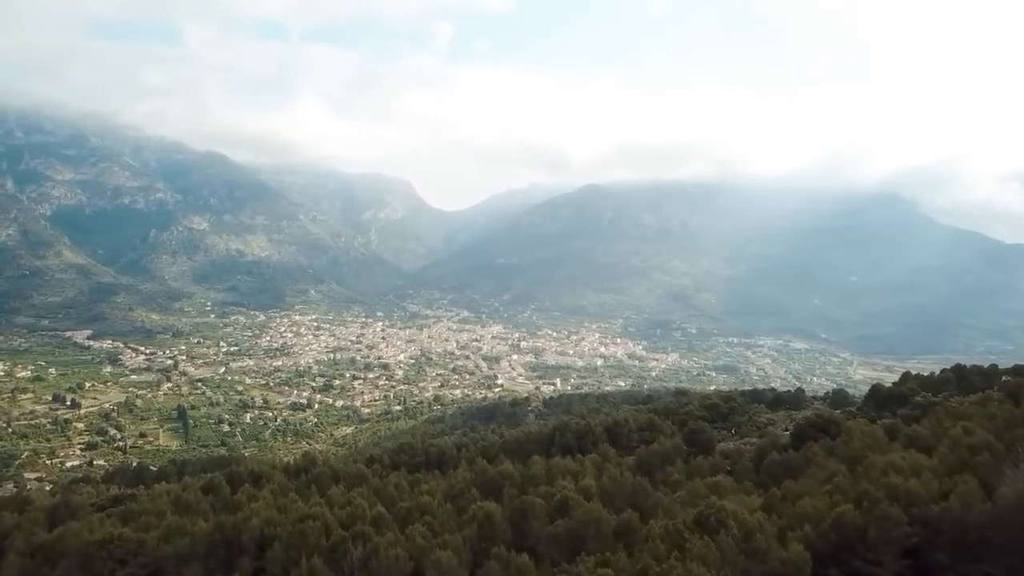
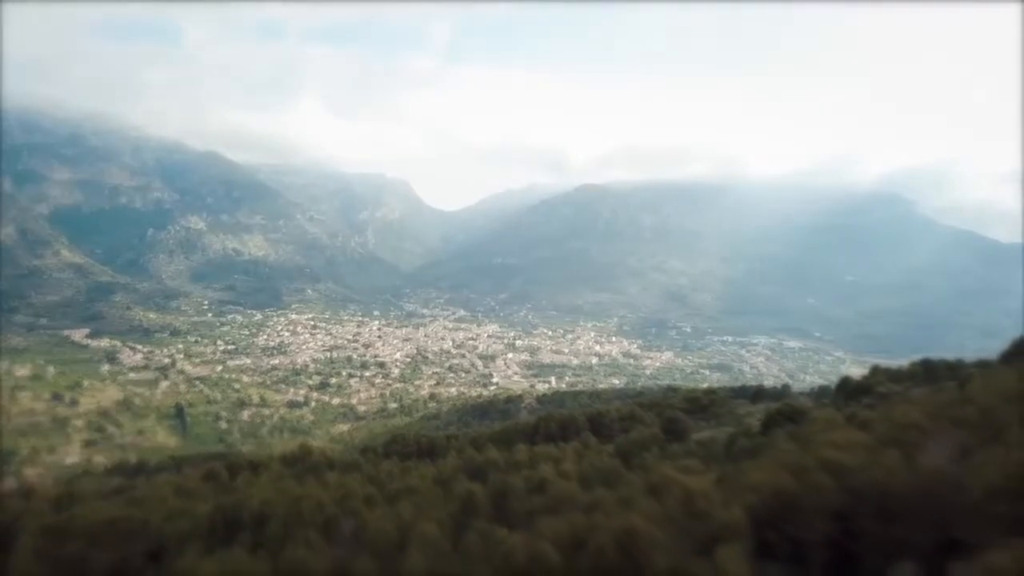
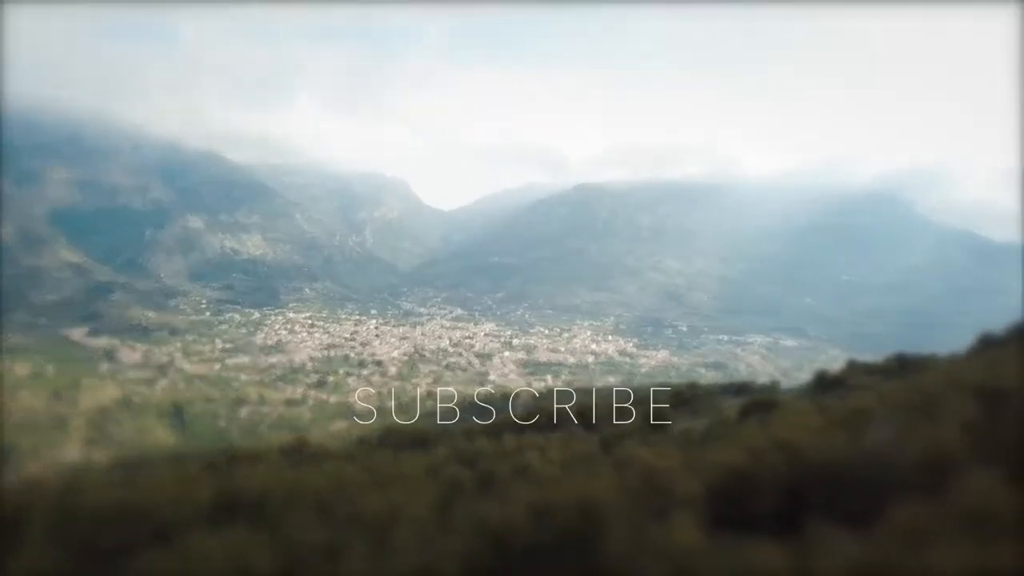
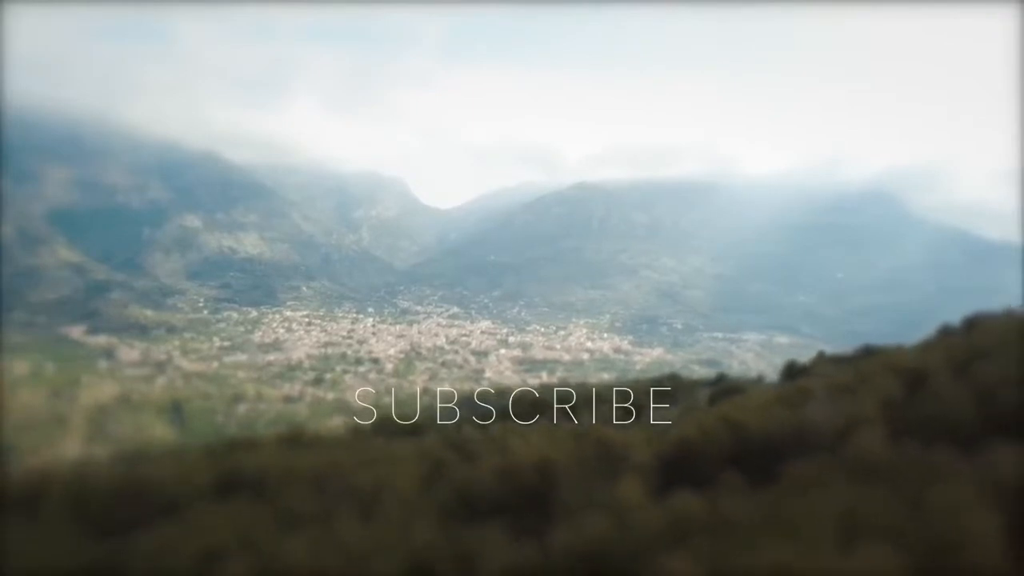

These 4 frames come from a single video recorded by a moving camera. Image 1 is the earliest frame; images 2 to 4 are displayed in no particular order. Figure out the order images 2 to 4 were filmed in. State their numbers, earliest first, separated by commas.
2, 3, 4
